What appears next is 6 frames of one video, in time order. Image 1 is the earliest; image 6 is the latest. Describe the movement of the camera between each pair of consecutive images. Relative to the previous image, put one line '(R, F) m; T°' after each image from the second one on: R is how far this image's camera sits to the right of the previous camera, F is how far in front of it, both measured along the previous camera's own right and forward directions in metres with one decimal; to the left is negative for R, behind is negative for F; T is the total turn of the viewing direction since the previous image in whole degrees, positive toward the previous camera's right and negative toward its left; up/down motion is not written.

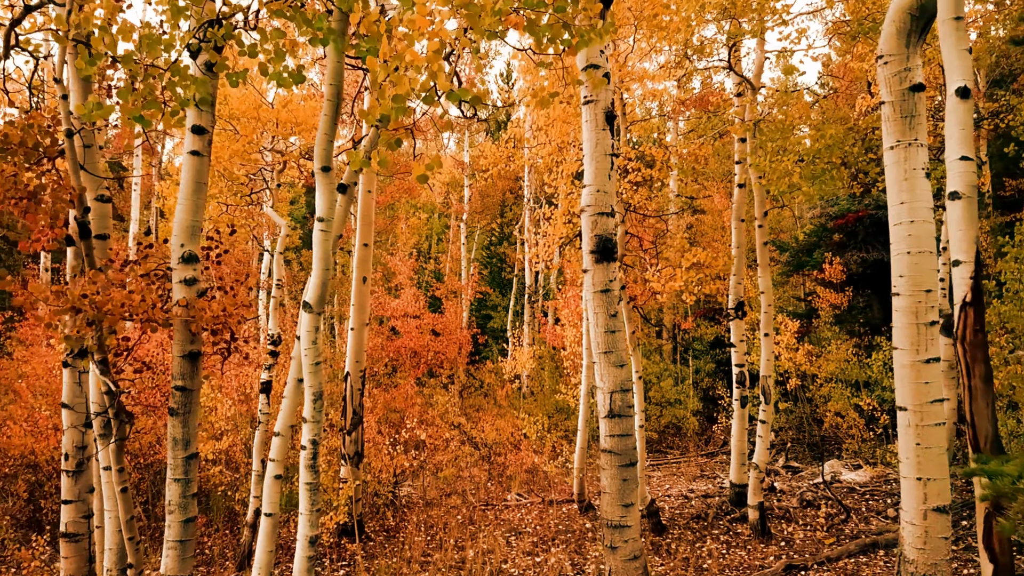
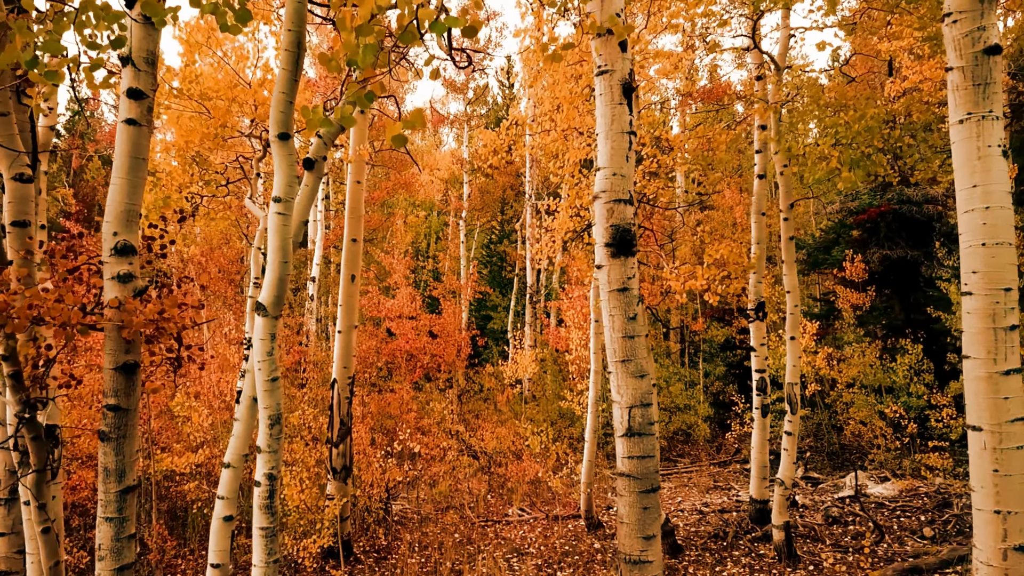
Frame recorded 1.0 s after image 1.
(0.0, +0.7) m; 0°
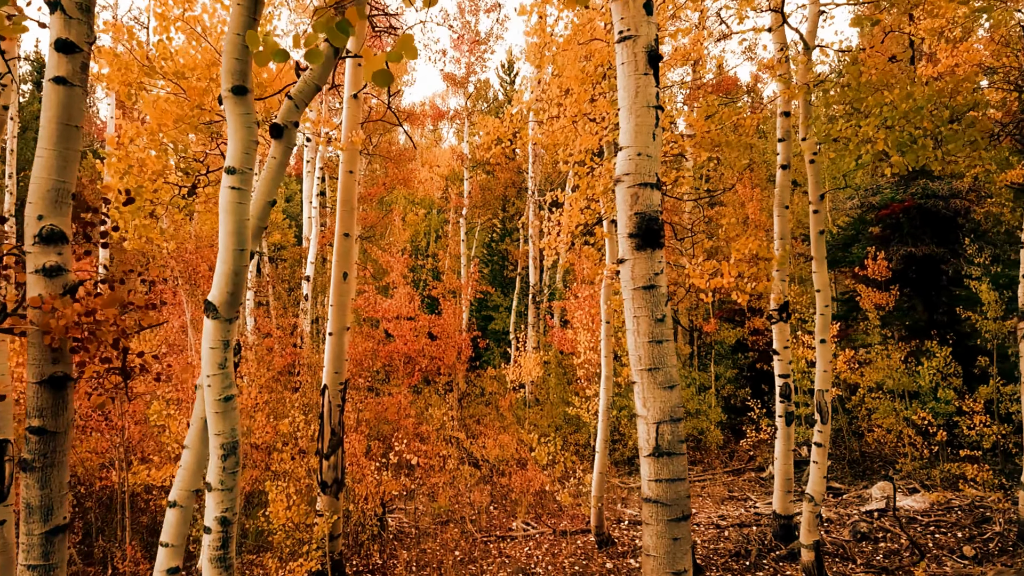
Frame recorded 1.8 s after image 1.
(-0.1, +0.6) m; 0°
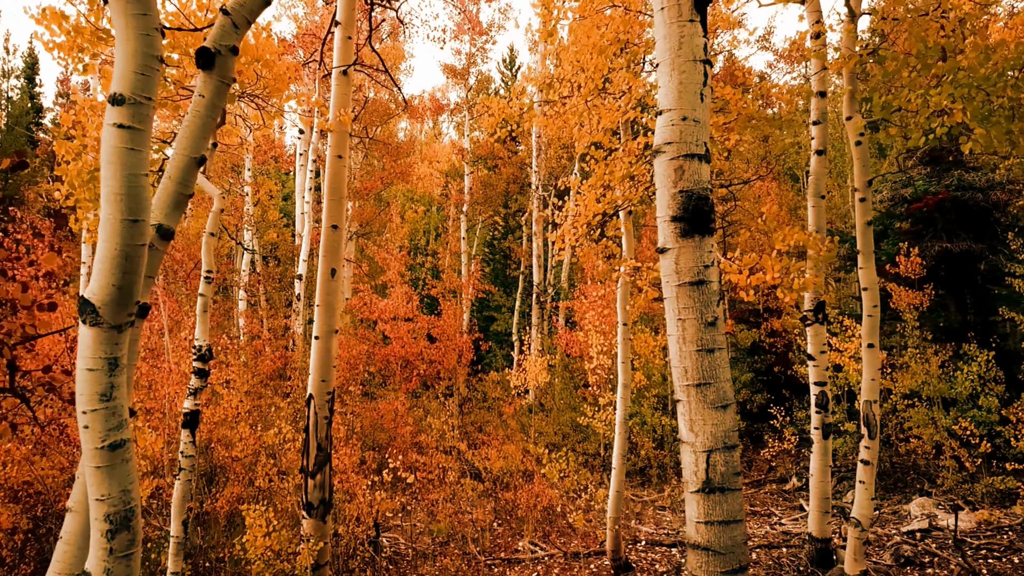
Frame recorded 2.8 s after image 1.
(-0.1, +0.7) m; 0°
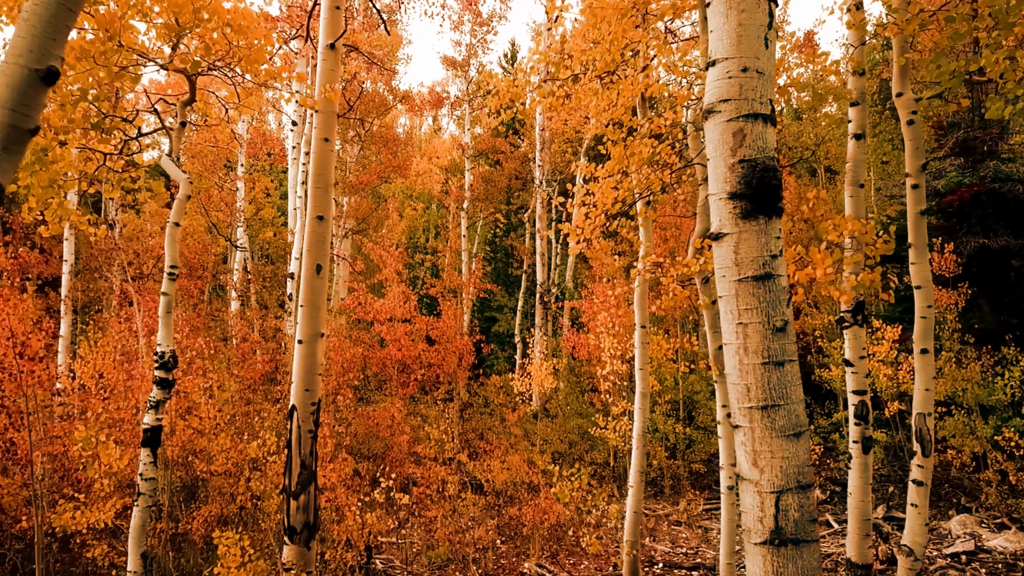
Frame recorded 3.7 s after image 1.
(-0.1, +0.7) m; 0°
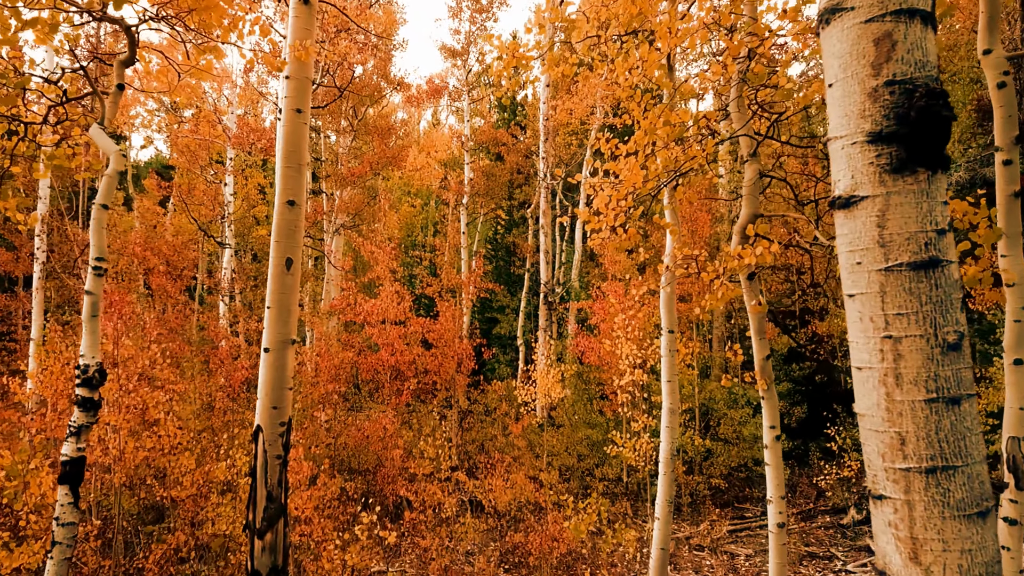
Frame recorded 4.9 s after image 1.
(-0.1, +0.9) m; 0°
